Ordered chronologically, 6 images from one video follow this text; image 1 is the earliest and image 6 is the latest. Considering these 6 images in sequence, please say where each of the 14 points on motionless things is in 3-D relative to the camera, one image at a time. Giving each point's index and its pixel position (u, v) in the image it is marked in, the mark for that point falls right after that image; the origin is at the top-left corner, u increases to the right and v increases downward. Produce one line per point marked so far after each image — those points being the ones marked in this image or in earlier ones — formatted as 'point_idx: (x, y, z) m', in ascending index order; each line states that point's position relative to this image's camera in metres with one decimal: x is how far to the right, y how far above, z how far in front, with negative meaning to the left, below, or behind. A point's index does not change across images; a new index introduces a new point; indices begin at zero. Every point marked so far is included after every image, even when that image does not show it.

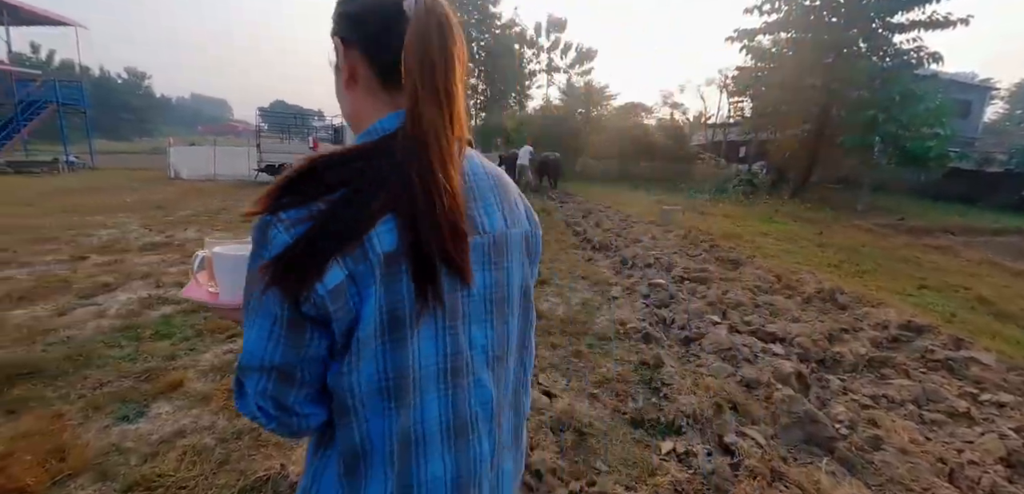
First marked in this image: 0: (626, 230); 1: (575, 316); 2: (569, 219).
0: (+1.9, +0.3, +7.9) m
1: (+0.5, -0.6, +3.8) m
2: (+1.1, +0.5, +8.8) m
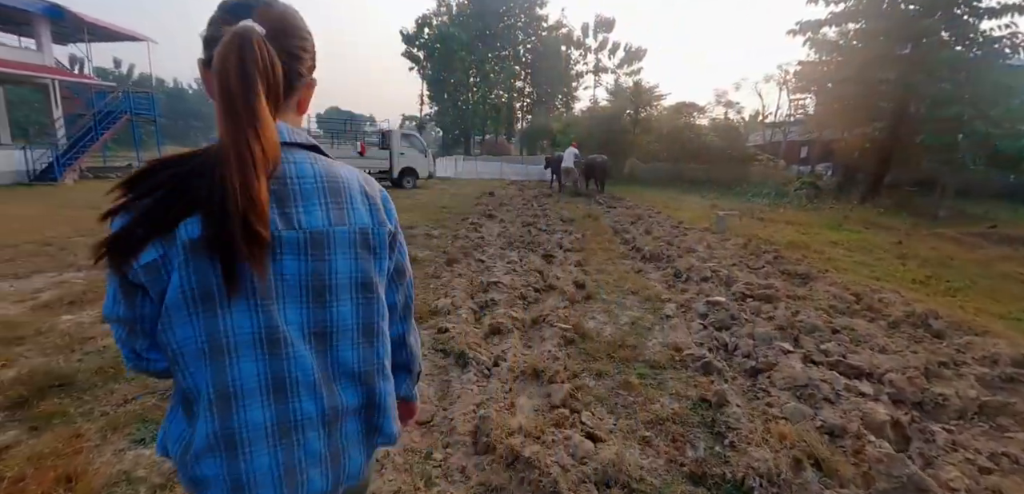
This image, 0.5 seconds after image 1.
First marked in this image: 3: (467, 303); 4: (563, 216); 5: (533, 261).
0: (+2.6, +0.1, +7.4) m
1: (+0.8, -0.7, +3.5) m
2: (+1.9, +0.4, +8.3) m
3: (-0.4, -0.5, +4.0) m
4: (+1.0, +0.6, +9.2) m
5: (+0.3, -0.2, +5.5) m
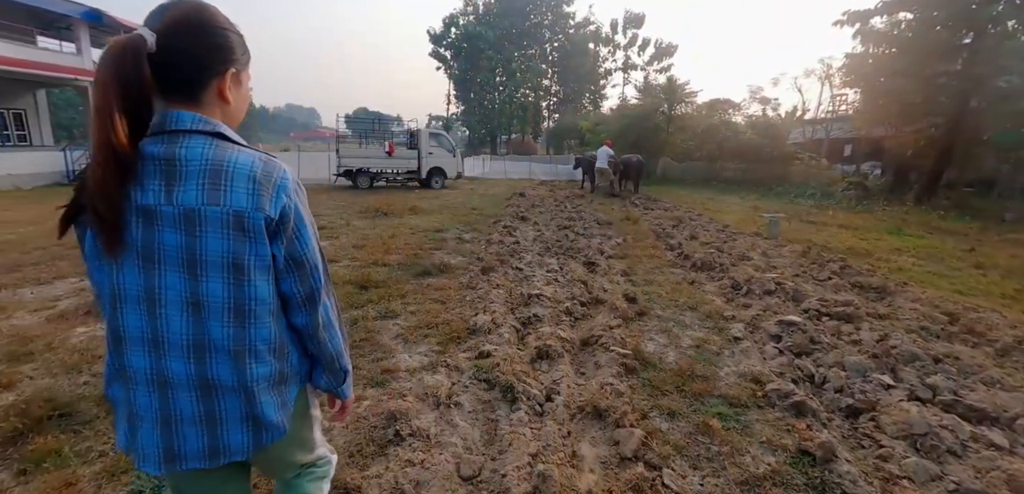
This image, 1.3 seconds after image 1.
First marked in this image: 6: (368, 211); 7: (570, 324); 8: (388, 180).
0: (+3.2, 0.0, +6.8) m
1: (+1.2, -0.8, +3.0) m
2: (+2.5, +0.3, +7.8) m
3: (0.0, -0.6, +3.6) m
4: (+1.6, +0.5, +8.7) m
5: (+0.7, -0.3, +5.0) m
6: (-2.8, +0.7, +9.0) m
7: (+0.5, -0.6, +3.6) m
8: (-3.7, +2.0, +13.8) m
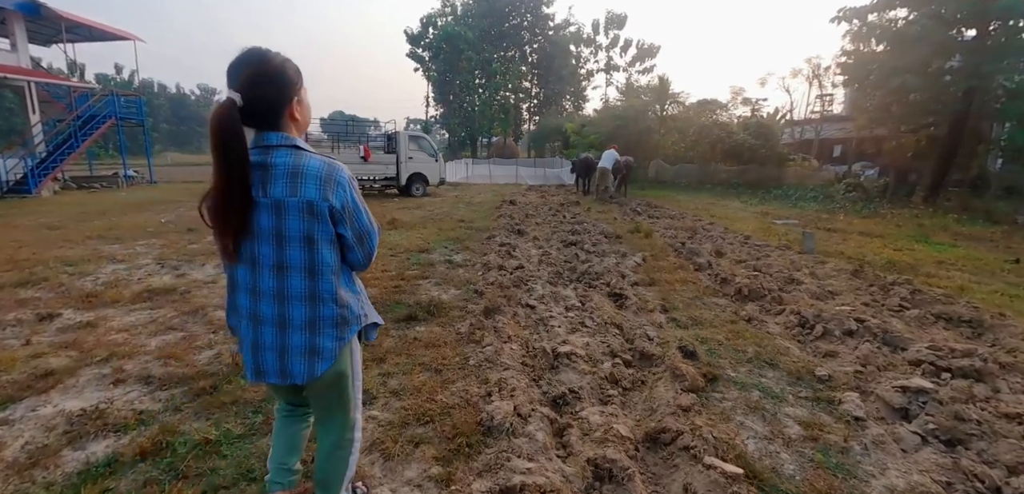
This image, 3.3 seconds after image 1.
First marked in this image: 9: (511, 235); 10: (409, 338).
0: (+3.2, -0.2, +5.8) m
1: (+1.3, -1.0, +2.0) m
2: (+2.4, +0.1, +6.8) m
3: (+0.1, -0.8, +2.5) m
4: (+1.6, +0.3, +7.7) m
5: (+0.8, -0.5, +4.0) m
6: (-2.9, +0.4, +7.8) m
7: (+0.6, -0.9, +2.6) m
8: (-4.0, +1.6, +12.6) m
9: (0.0, +0.2, +7.3) m
10: (-0.7, -0.6, +3.2) m
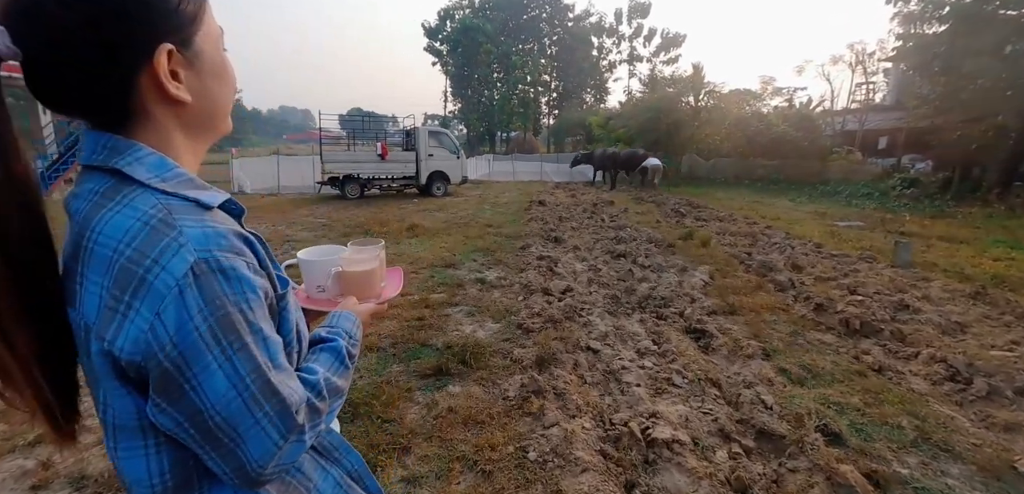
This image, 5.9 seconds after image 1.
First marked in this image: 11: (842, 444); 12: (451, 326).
0: (+3.6, -0.3, +4.9) m
1: (+1.6, -1.2, +1.1) m
2: (+2.9, -0.1, +5.9) m
3: (+0.4, -1.0, +1.6) m
4: (+2.1, +0.1, +6.8) m
5: (+1.2, -0.7, +3.1) m
6: (-2.4, +0.2, +7.0) m
7: (+0.9, -1.1, +1.7) m
8: (-3.3, +1.5, +11.9) m
9: (+0.5, +0.1, +6.4) m
10: (-0.4, -0.8, +2.3) m
11: (+1.6, -0.9, +2.2) m
12: (-0.5, -0.6, +3.5) m
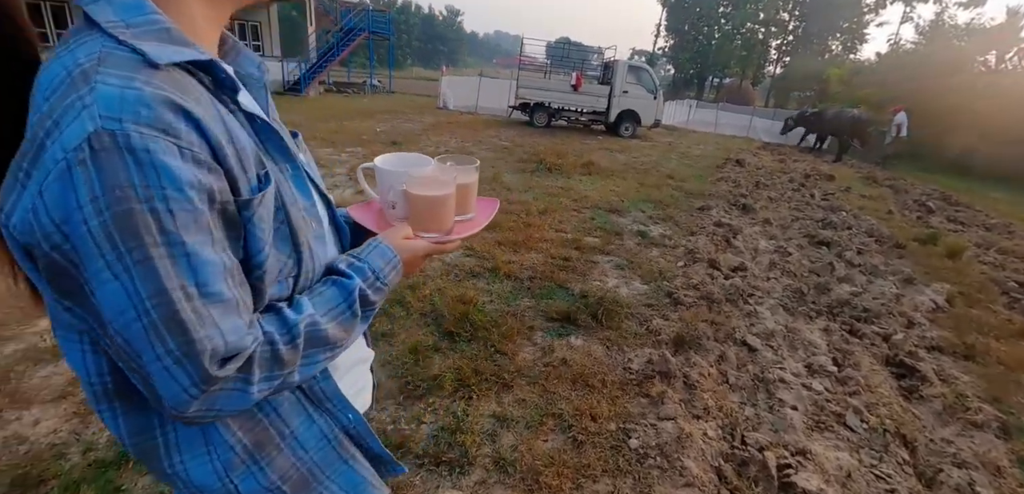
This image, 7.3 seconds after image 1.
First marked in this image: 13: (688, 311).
0: (+4.8, -0.8, +3.1) m
1: (+1.5, -1.5, +0.4) m
2: (+4.6, -0.3, +4.3) m
3: (+0.6, -1.0, +1.3) m
4: (+4.2, +0.2, +5.3) m
5: (+1.9, -0.7, +2.4) m
6: (+0.3, +1.4, +7.1) m
7: (+1.1, -1.1, +1.2) m
8: (+1.5, +3.3, +11.7) m
9: (+2.6, +0.4, +5.6) m
10: (+0.2, -0.5, +2.2) m
11: (+1.9, -1.1, +1.5) m
12: (+0.6, -0.2, +3.3) m
13: (+1.1, -0.4, +2.8) m
